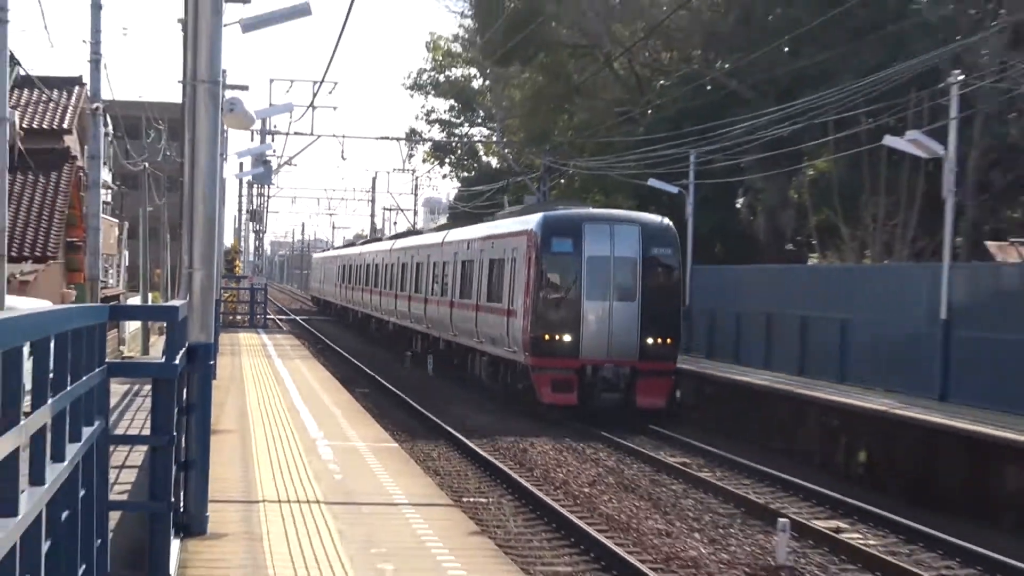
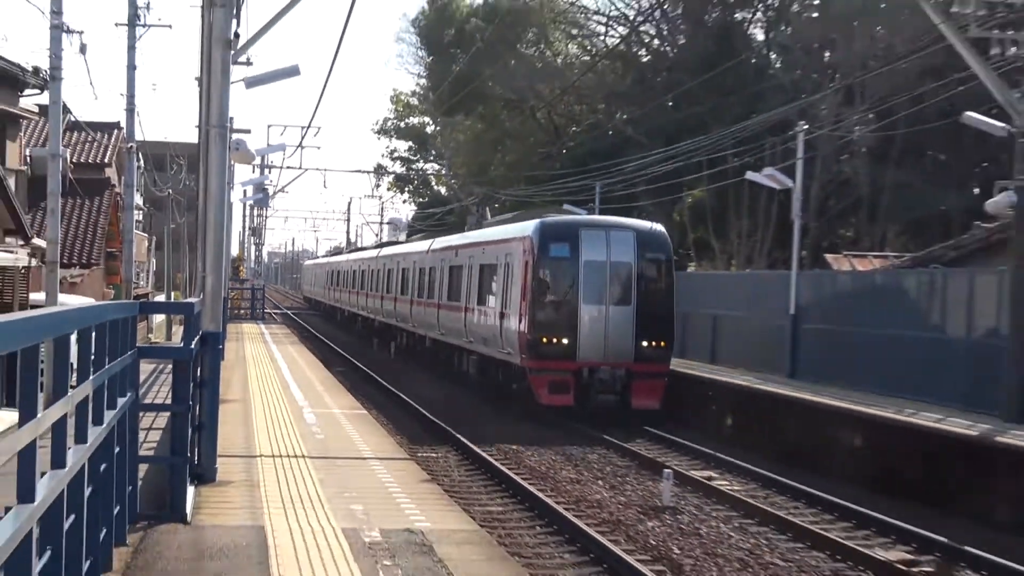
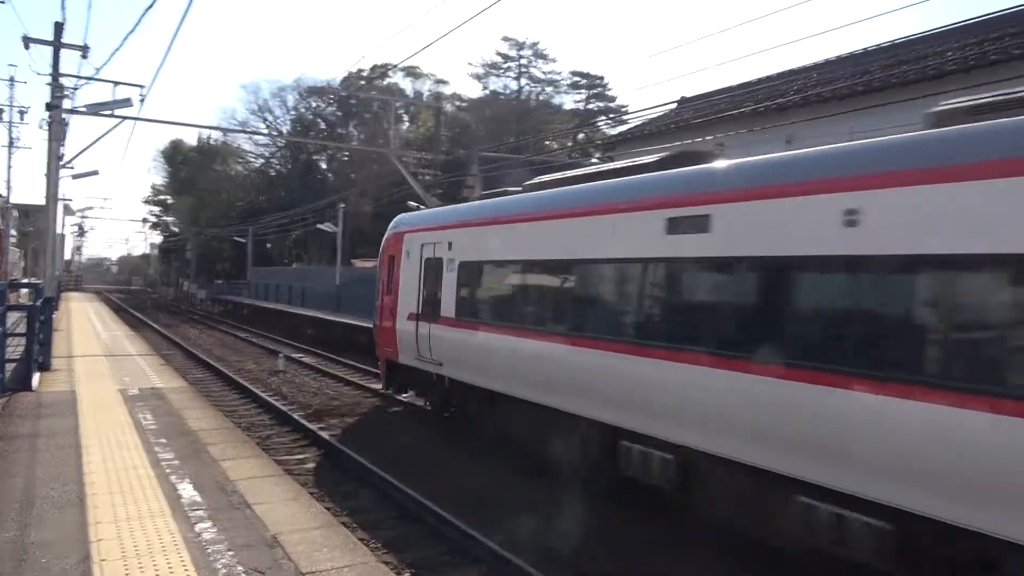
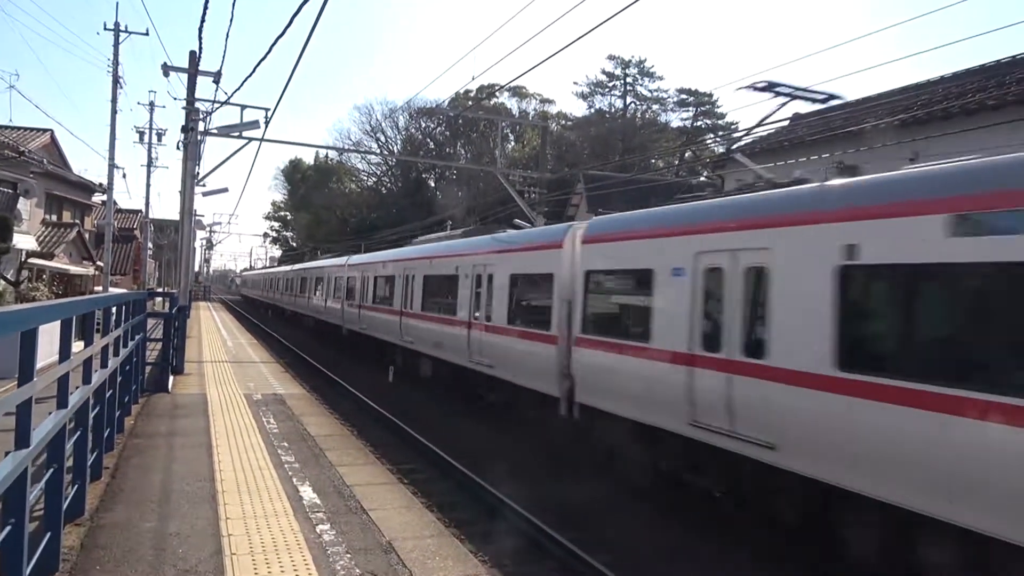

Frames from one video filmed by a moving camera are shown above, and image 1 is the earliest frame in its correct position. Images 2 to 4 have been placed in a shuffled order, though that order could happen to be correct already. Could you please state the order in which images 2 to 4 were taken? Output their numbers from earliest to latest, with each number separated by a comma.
2, 4, 3
